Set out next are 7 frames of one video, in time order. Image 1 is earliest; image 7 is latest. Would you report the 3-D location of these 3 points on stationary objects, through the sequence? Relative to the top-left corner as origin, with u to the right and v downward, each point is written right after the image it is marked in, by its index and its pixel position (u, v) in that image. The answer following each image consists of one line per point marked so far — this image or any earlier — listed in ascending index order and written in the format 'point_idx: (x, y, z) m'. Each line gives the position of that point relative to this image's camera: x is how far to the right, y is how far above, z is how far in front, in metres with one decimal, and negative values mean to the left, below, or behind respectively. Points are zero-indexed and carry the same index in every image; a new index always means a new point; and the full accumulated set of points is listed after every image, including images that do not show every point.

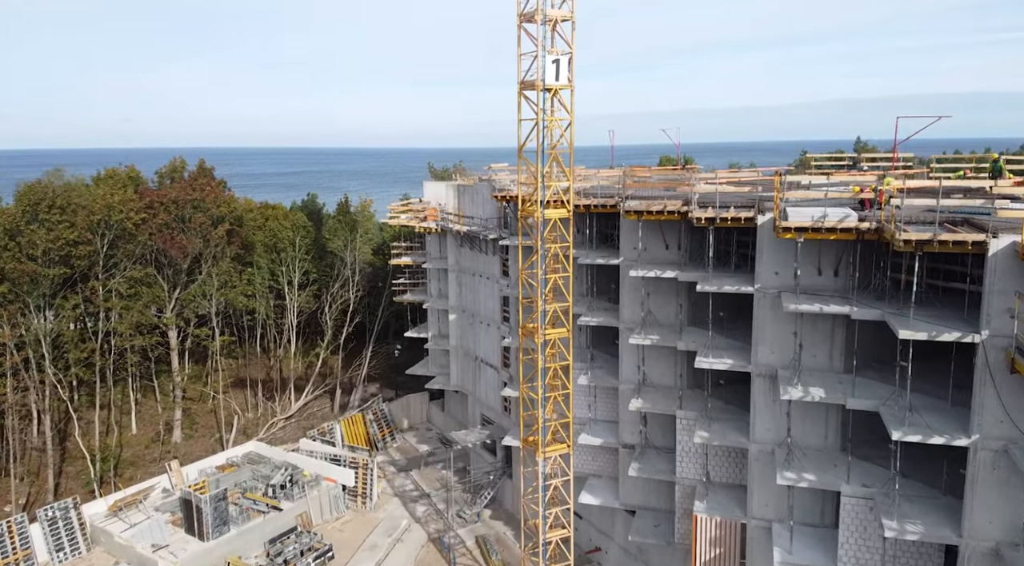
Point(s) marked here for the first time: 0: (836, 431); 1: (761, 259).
0: (+7.9, -3.6, +19.9) m
1: (+6.0, +0.6, +19.6) m
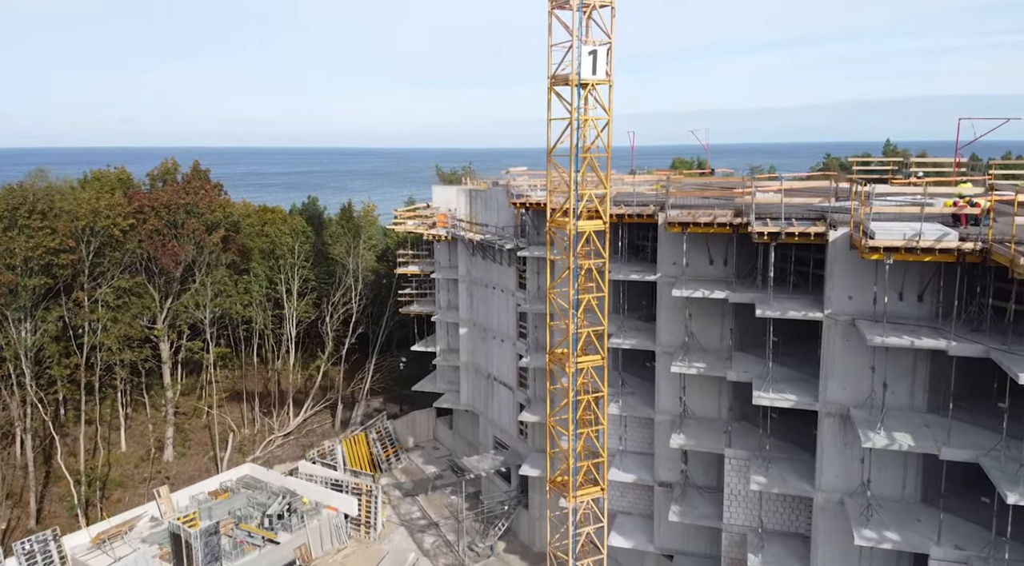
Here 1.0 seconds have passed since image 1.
0: (+8.6, -4.1, +17.3) m
1: (+6.7, 0.0, +17.0) m
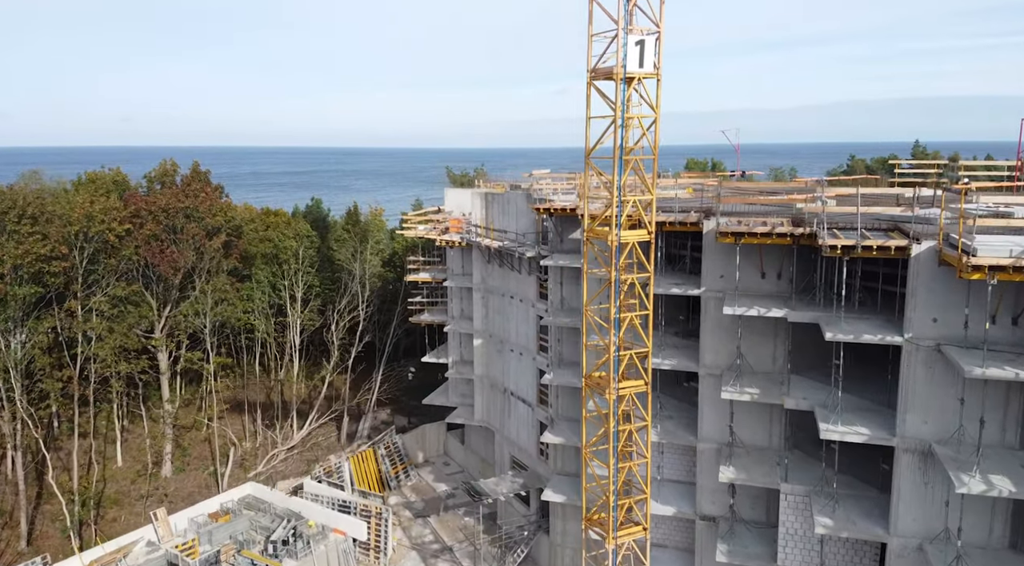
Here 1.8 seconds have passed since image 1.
0: (+9.3, -4.5, +15.3) m
1: (+7.4, -0.3, +15.0) m
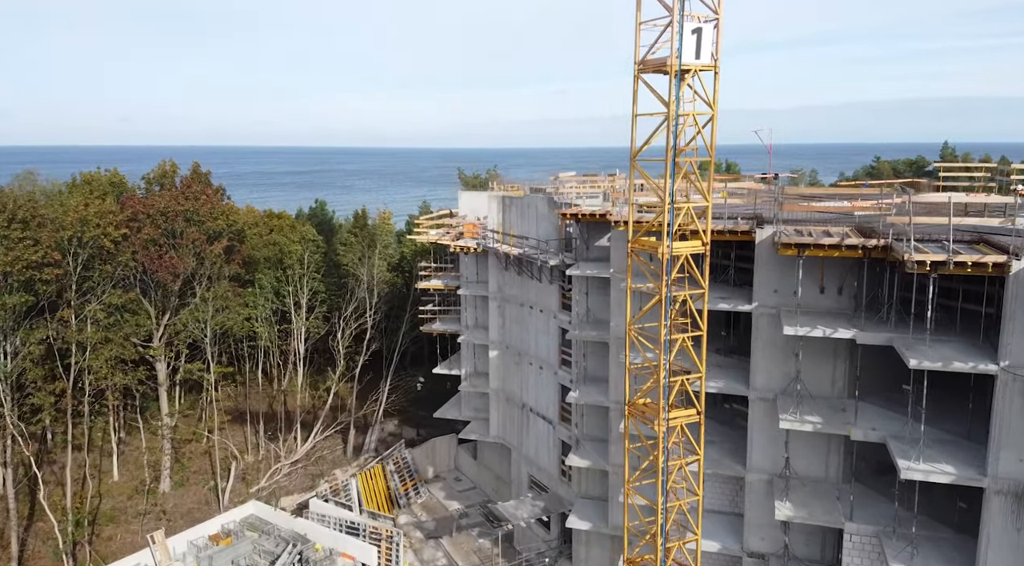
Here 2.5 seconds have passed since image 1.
0: (+10.0, -4.9, +13.4) m
1: (+8.1, -0.7, +13.2) m
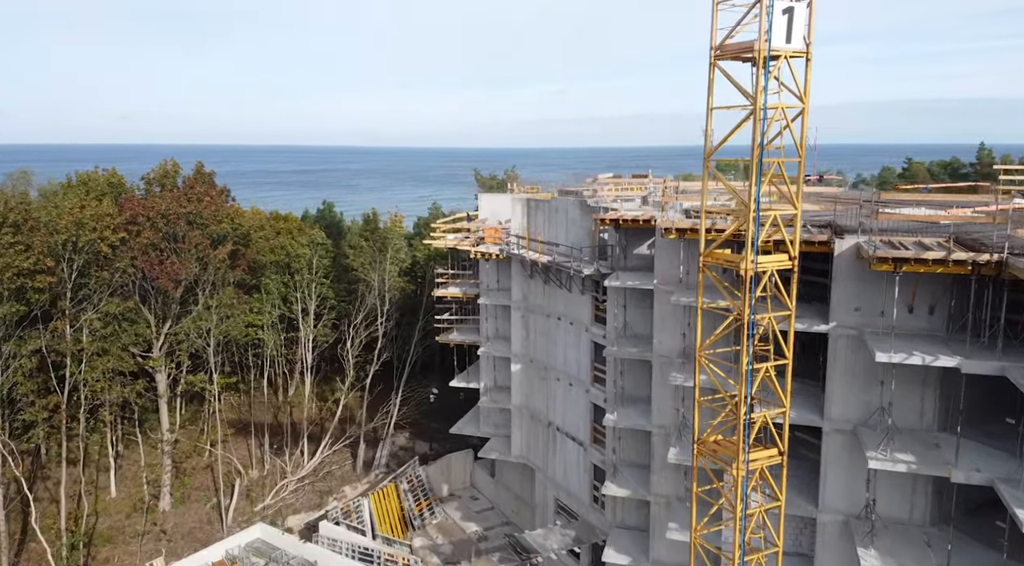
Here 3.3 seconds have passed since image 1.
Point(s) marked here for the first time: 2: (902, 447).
0: (+10.9, -5.2, +11.4) m
1: (+9.0, -1.0, +11.1) m
2: (+7.2, -3.0, +15.1) m
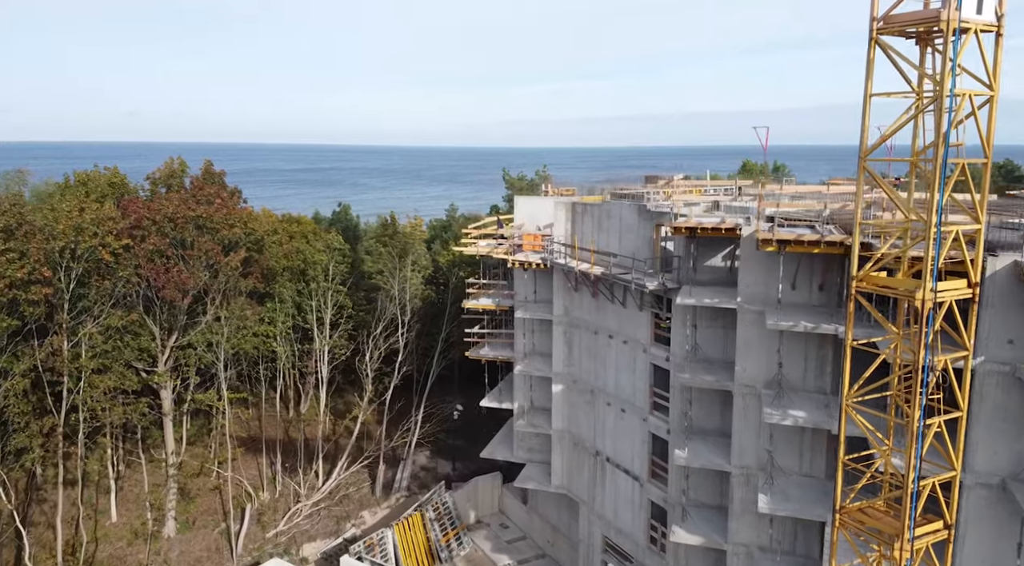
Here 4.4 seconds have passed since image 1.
0: (+12.3, -5.7, +8.6) m
1: (+10.4, -1.5, +8.4) m
2: (+8.6, -3.5, +12.4) m
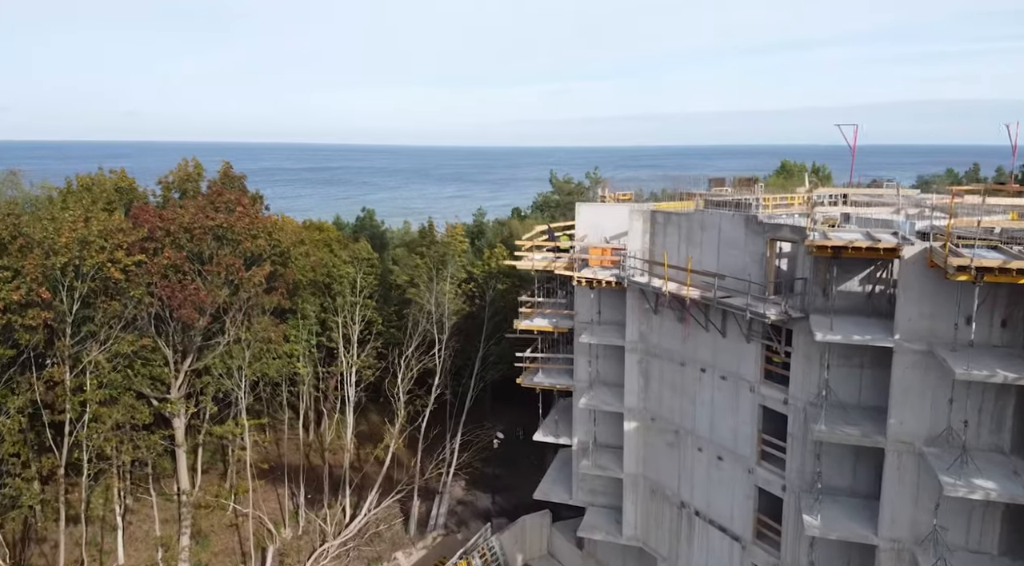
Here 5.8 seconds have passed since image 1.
0: (+14.2, -6.3, +5.2) m
1: (+12.4, -2.1, +4.9) m
2: (+10.5, -4.1, +8.9) m
